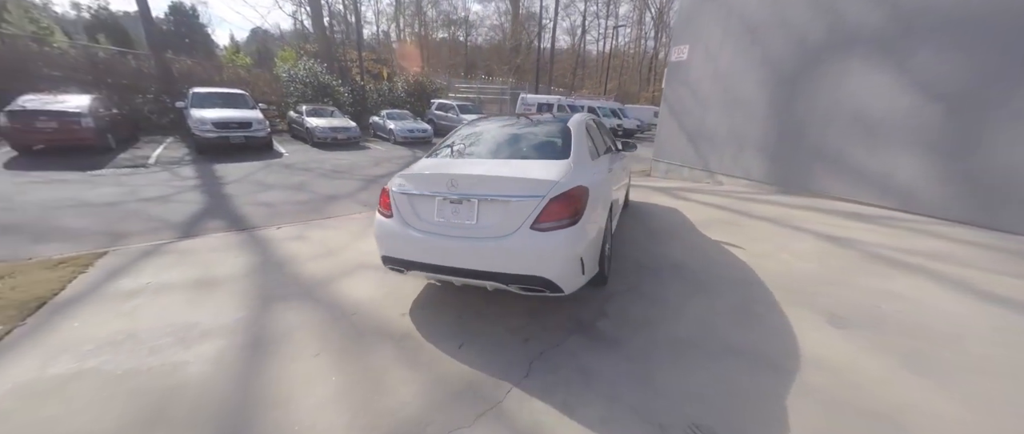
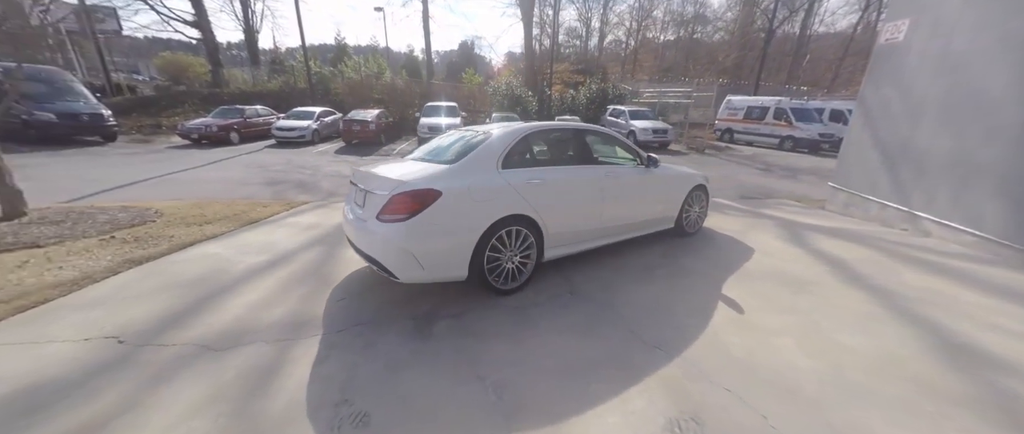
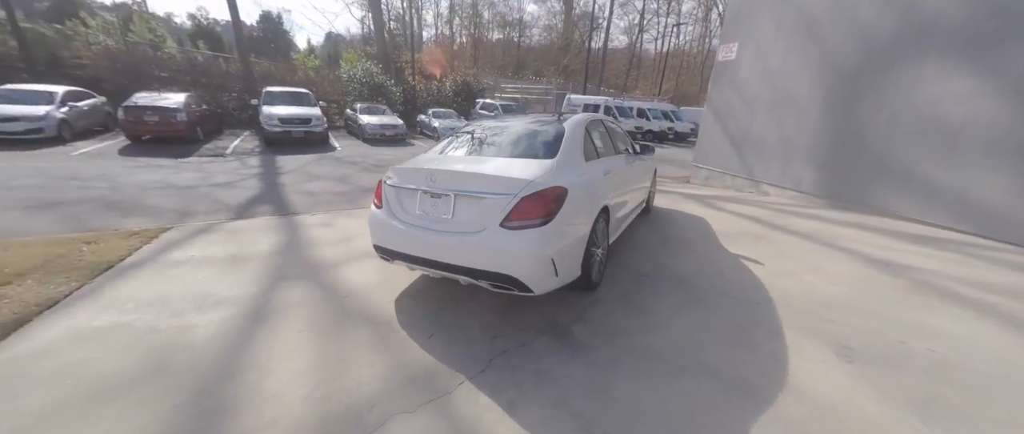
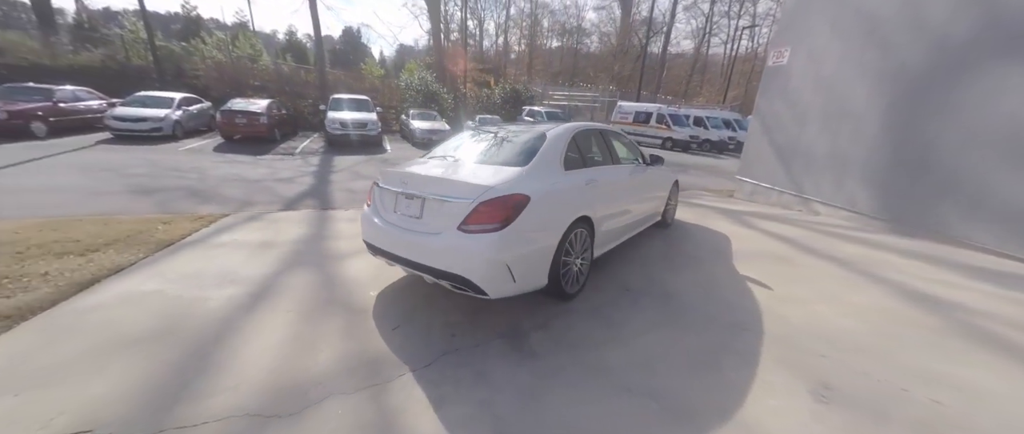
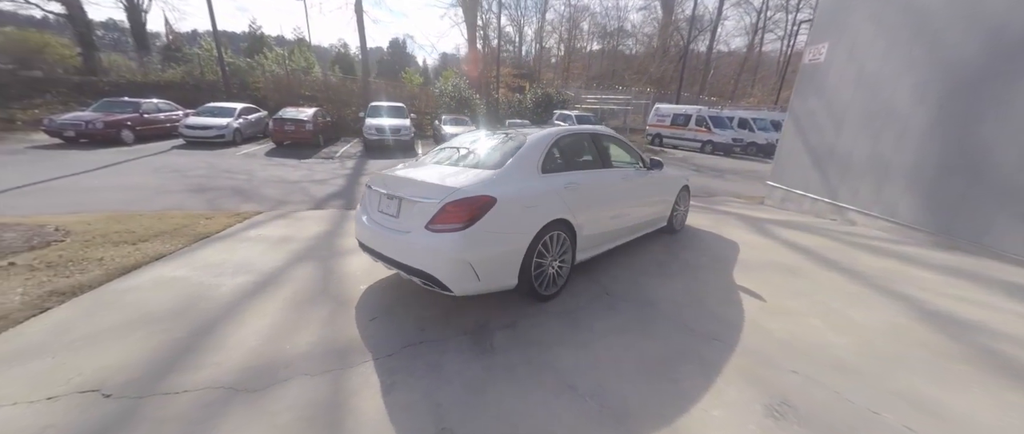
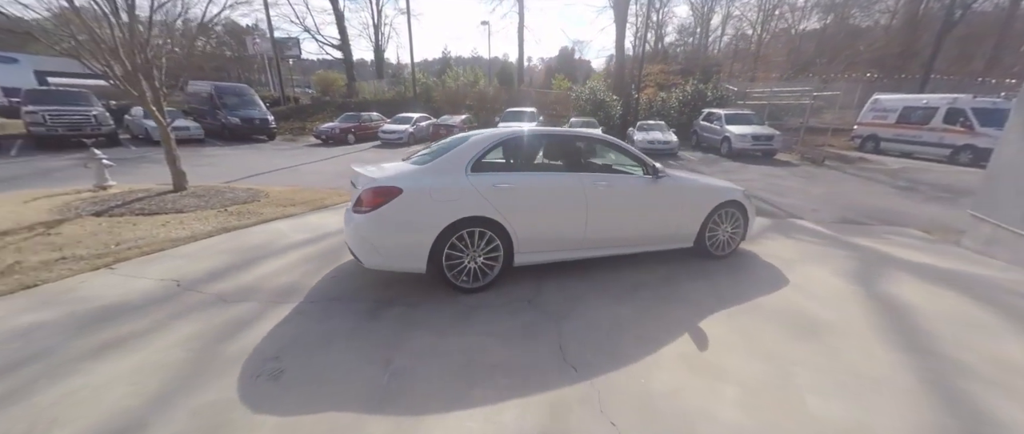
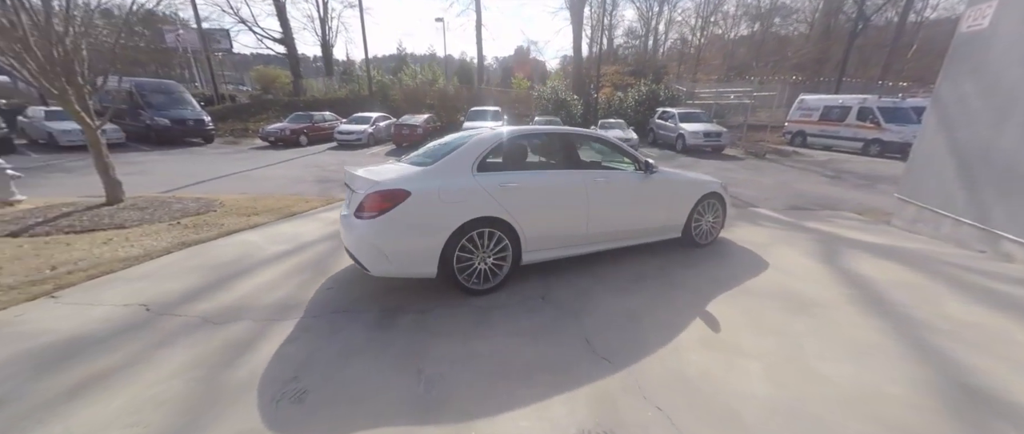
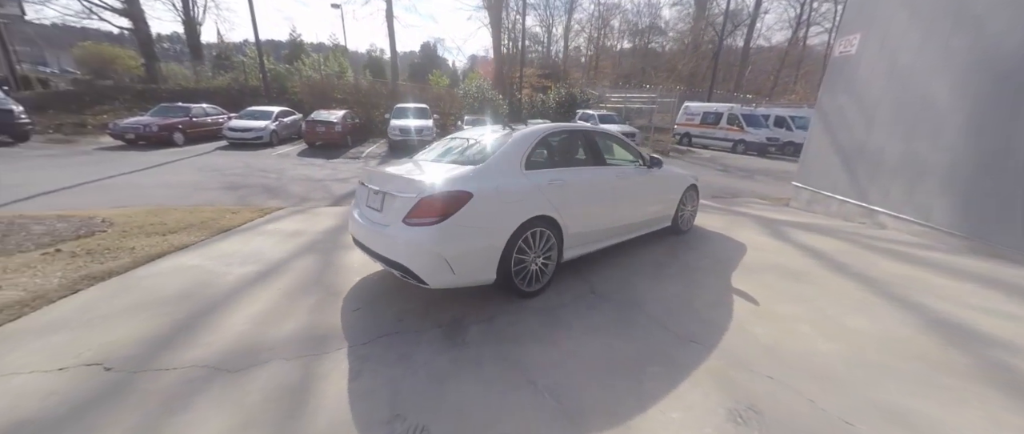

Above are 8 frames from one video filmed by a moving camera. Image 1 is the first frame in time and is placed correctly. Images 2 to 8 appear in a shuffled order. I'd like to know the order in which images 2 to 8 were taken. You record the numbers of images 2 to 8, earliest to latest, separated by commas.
3, 4, 5, 8, 2, 7, 6
